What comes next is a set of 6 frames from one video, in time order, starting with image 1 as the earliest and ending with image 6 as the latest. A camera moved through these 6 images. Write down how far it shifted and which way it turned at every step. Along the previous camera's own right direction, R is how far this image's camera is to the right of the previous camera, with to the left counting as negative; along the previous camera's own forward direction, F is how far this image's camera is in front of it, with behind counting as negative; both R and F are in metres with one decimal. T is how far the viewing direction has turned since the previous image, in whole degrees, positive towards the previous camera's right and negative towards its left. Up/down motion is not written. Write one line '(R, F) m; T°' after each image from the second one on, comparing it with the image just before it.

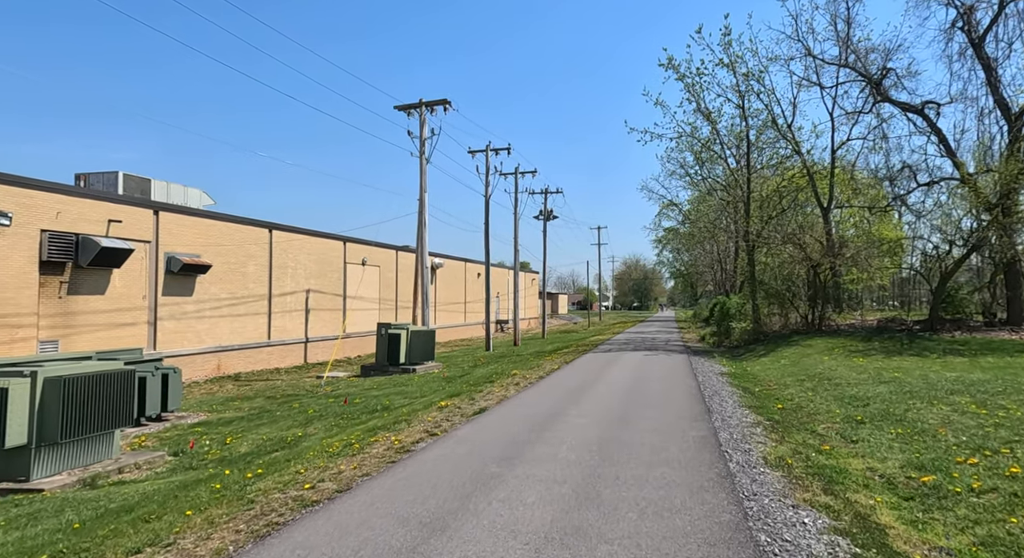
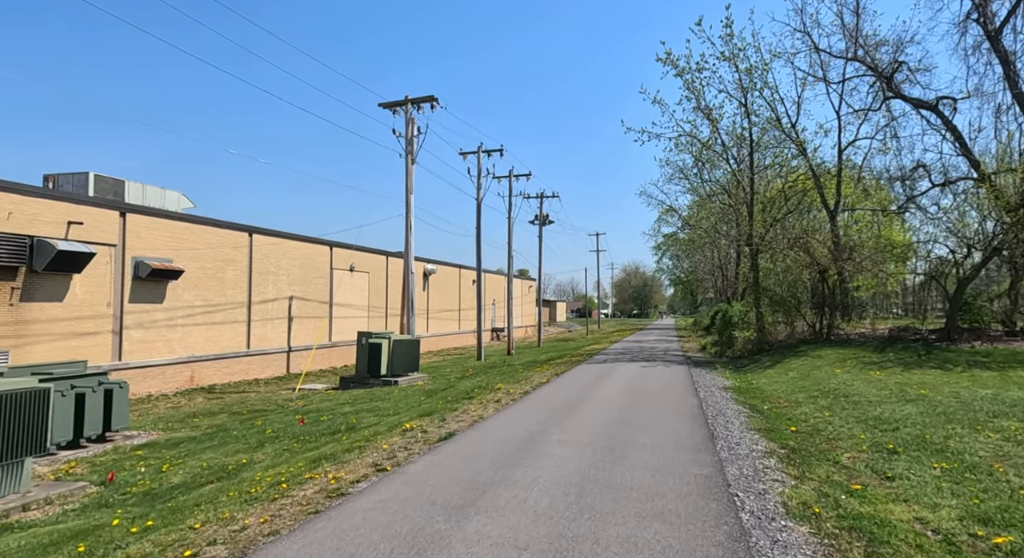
(+0.3, +1.2) m; 0°
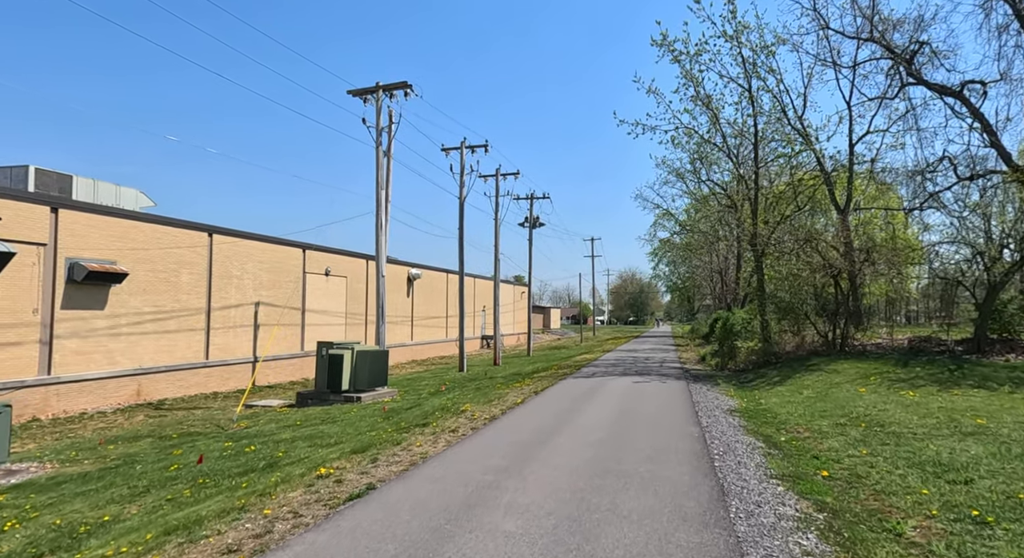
(+0.5, +2.0) m; 0°
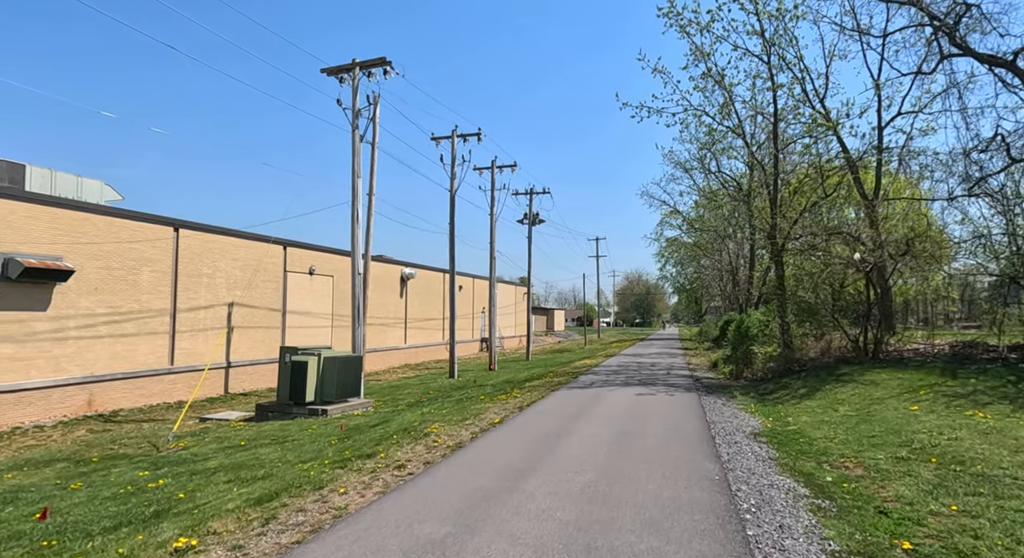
(+0.4, +2.1) m; -1°
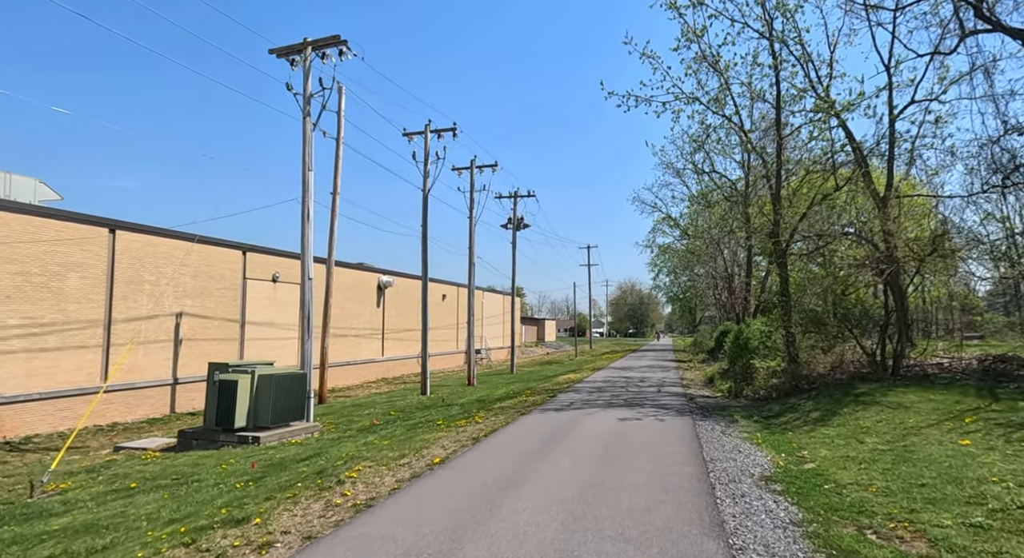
(+0.6, +2.1) m; +1°
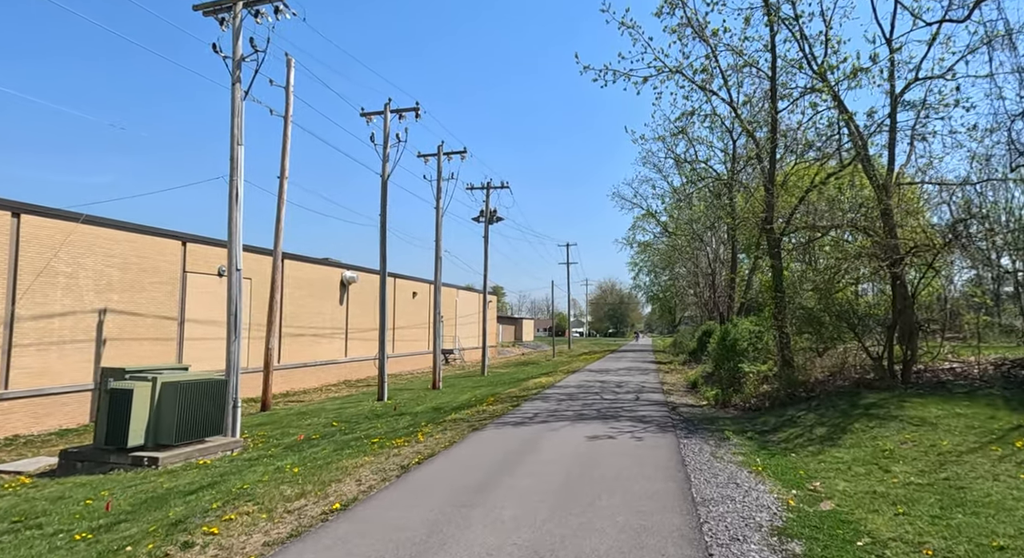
(+0.5, +2.0) m; +2°
